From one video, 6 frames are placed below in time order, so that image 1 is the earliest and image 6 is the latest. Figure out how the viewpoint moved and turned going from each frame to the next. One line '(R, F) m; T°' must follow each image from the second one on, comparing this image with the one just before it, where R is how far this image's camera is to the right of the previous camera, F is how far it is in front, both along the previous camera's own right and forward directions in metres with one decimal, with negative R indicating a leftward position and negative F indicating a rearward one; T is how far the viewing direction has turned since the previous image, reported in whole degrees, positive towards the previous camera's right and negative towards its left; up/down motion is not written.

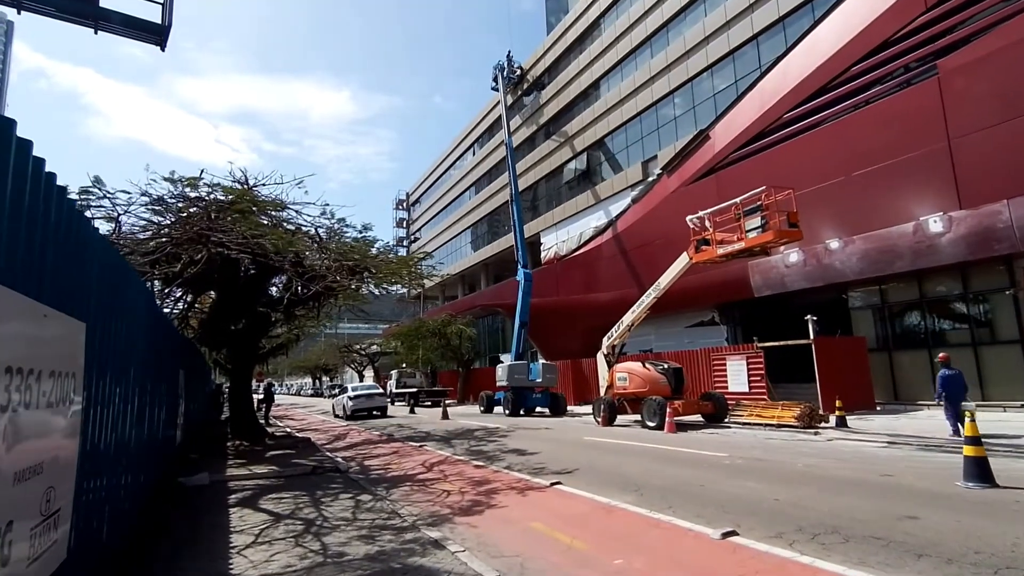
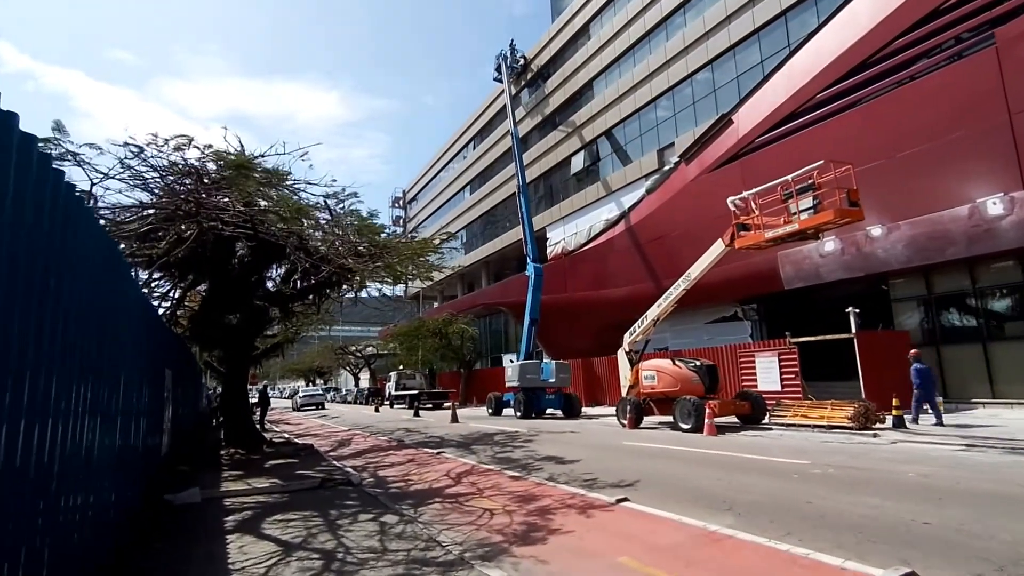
(-0.8, +1.6) m; +1°
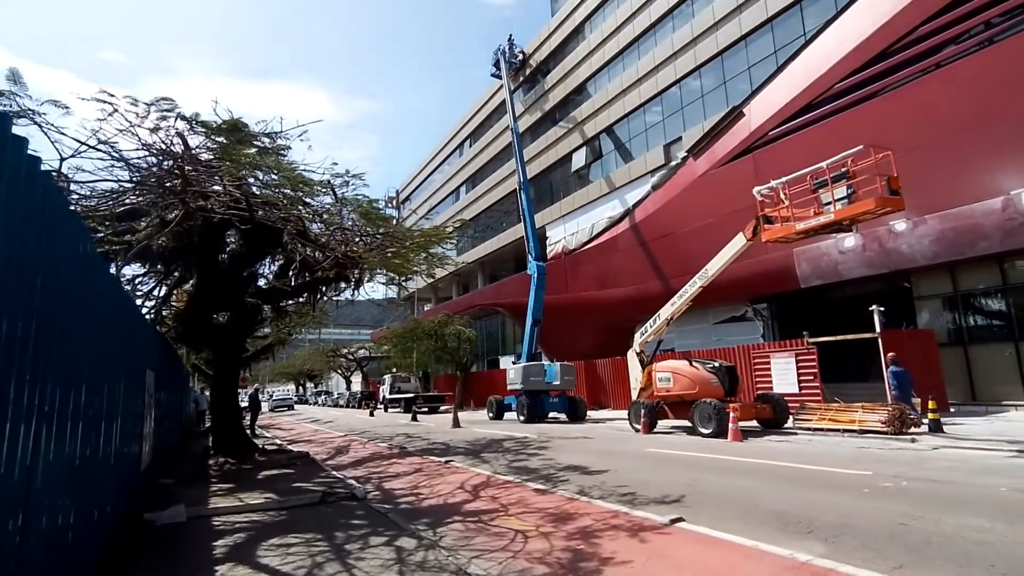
(-0.5, +1.0) m; +1°
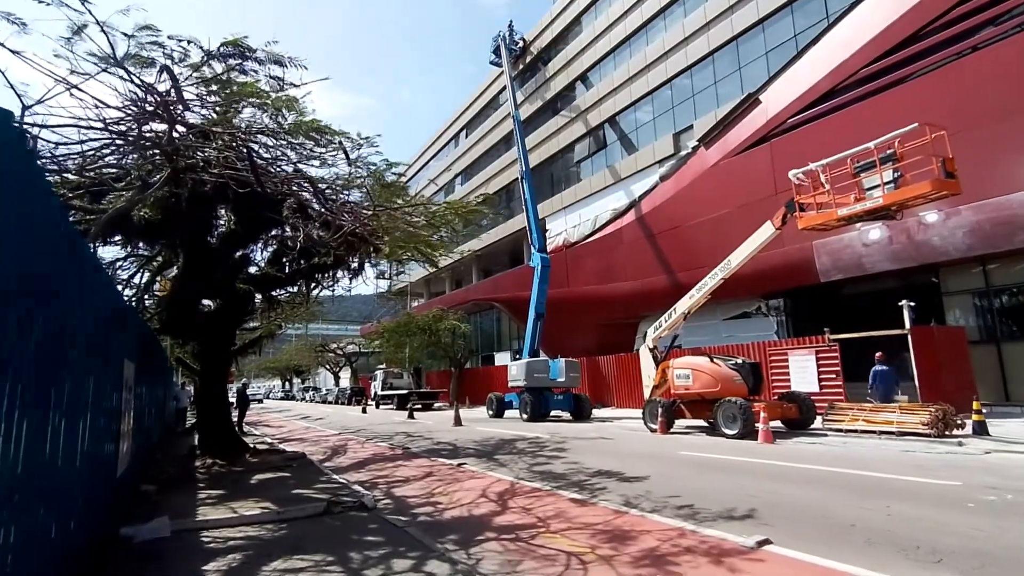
(-0.6, +1.1) m; +1°
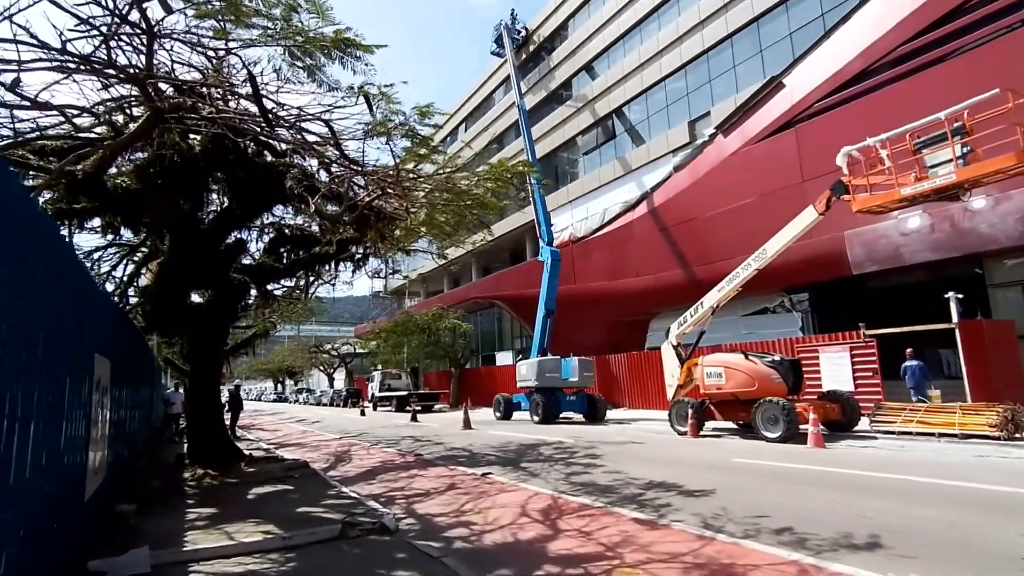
(-0.6, +1.3) m; +1°
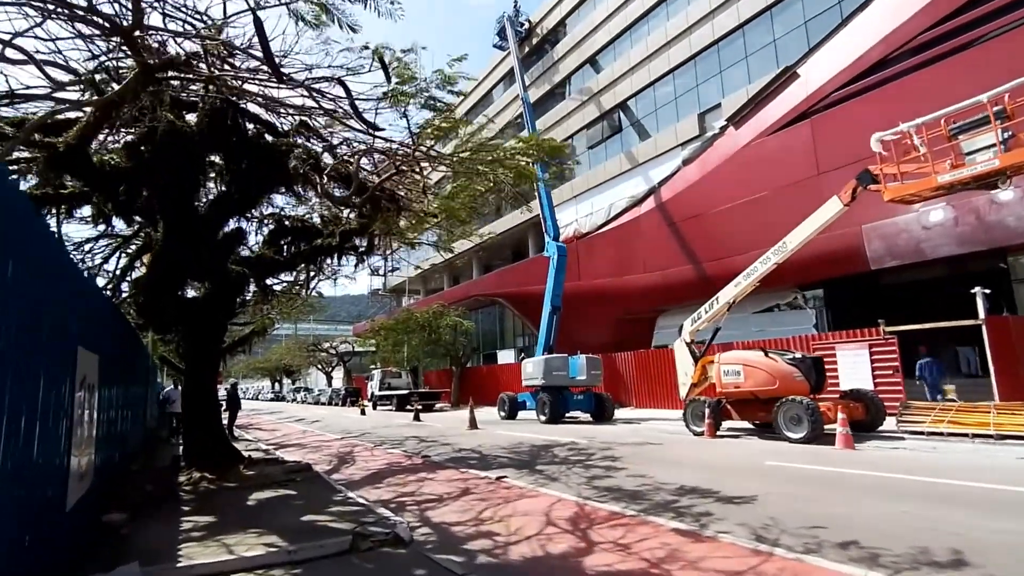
(-0.3, +0.6) m; 0°
